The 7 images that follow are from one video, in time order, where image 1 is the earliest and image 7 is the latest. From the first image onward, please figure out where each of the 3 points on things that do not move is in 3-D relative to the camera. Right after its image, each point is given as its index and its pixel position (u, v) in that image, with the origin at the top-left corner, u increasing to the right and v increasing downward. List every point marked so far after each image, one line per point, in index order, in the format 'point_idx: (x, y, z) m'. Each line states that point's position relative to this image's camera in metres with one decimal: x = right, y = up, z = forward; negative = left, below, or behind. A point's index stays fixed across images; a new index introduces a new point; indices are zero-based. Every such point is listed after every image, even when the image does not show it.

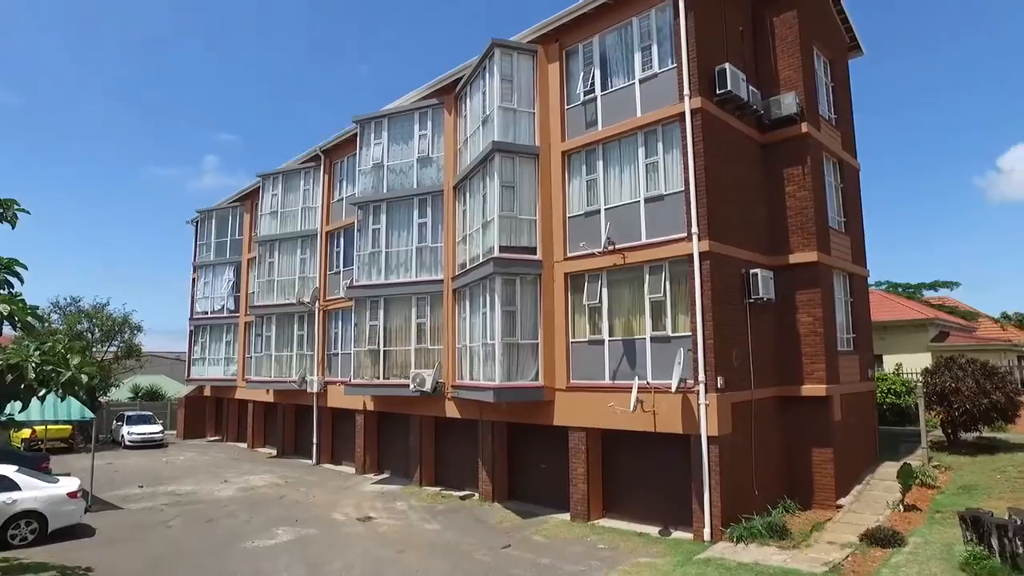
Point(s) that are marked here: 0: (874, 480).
0: (+7.2, -3.8, +13.8) m
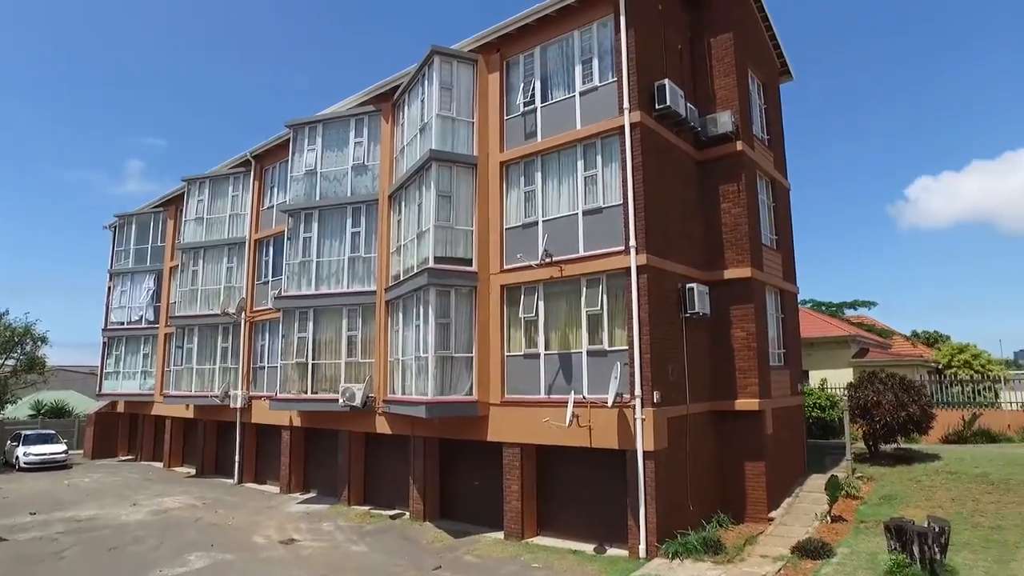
0: (+5.8, -4.1, +14.0) m
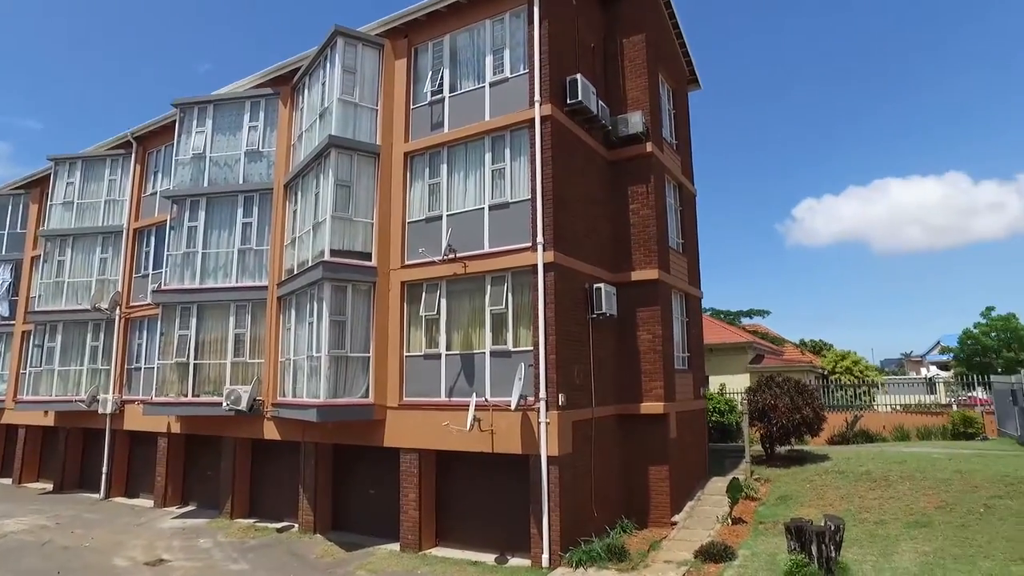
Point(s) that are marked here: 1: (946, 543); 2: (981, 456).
0: (+3.9, -4.2, +14.0) m
1: (+6.0, -3.5, +9.8) m
2: (+9.5, -3.4, +14.2) m
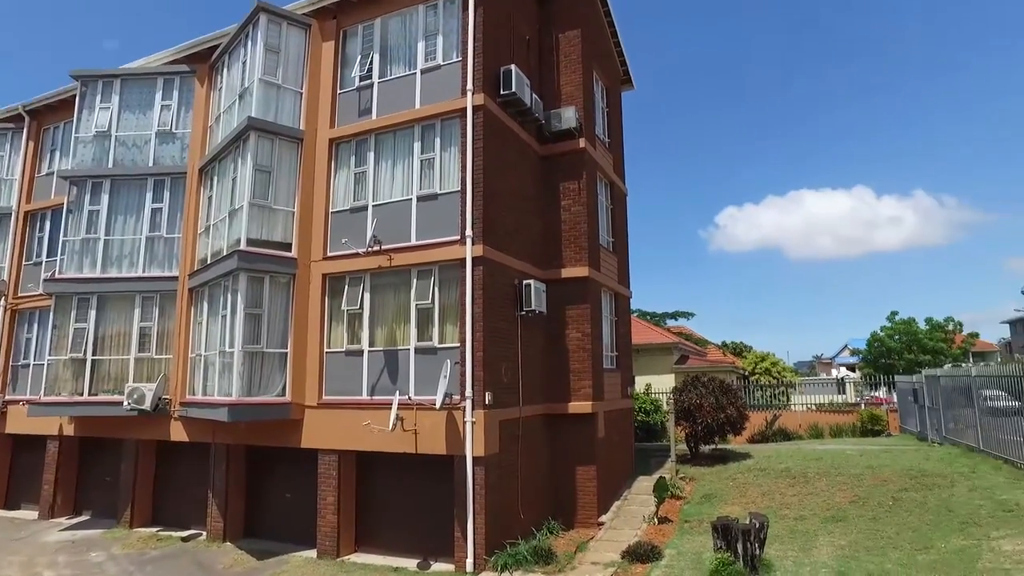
0: (+2.4, -4.1, +13.9) m
1: (+5.0, -3.5, +10.0) m
2: (+8.0, -3.5, +14.7) m
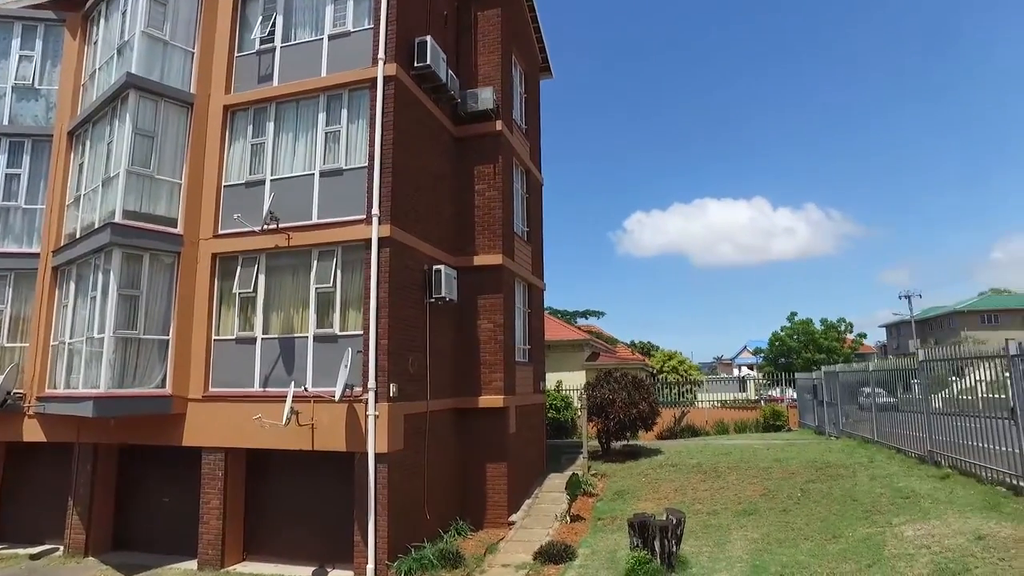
0: (+0.6, -3.9, +13.5) m
1: (+3.7, -3.4, +9.9) m
2: (+6.1, -3.4, +14.9) m
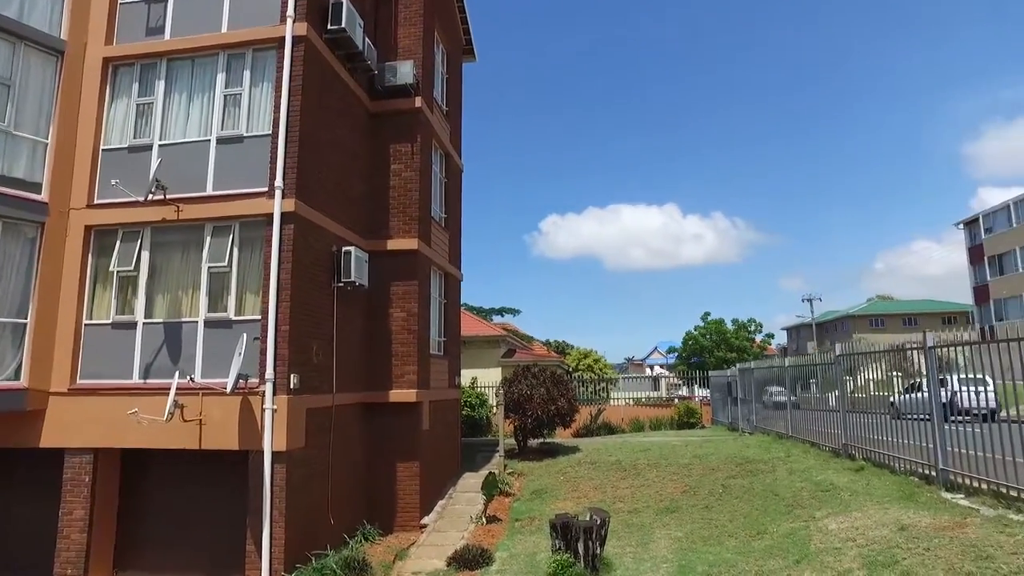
0: (-1.0, -3.7, +12.7) m
1: (+2.5, -3.3, +9.5) m
2: (+4.3, -3.3, +14.9) m
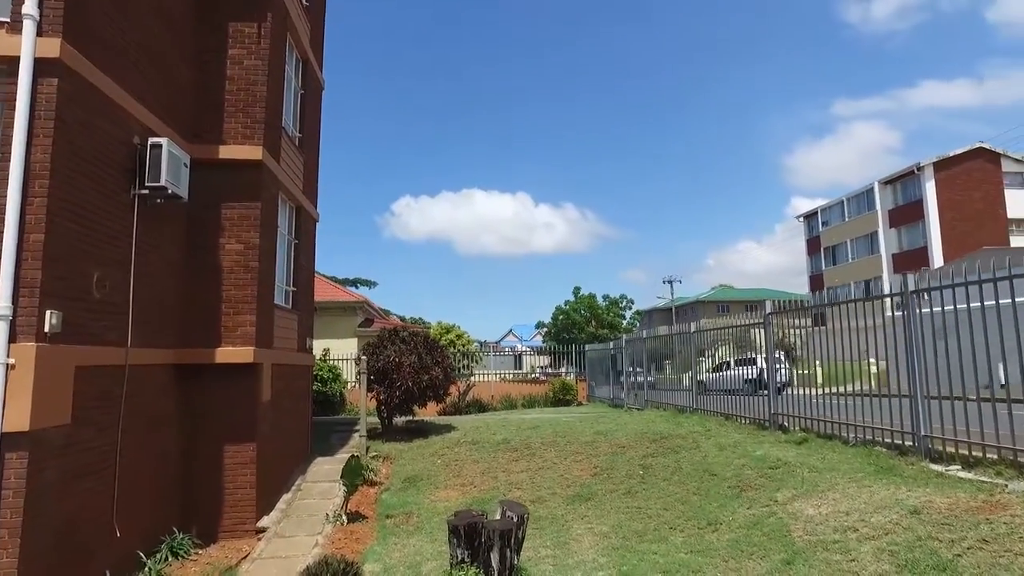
0: (-2.9, -2.8, +10.0) m
1: (+1.2, -2.5, +7.6) m
2: (+1.8, -2.4, +13.2) m
